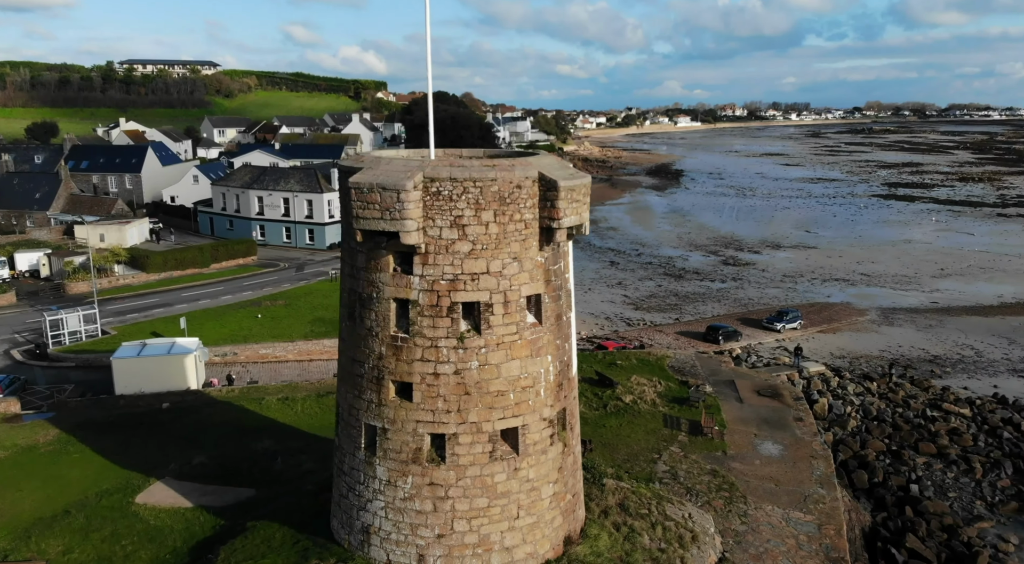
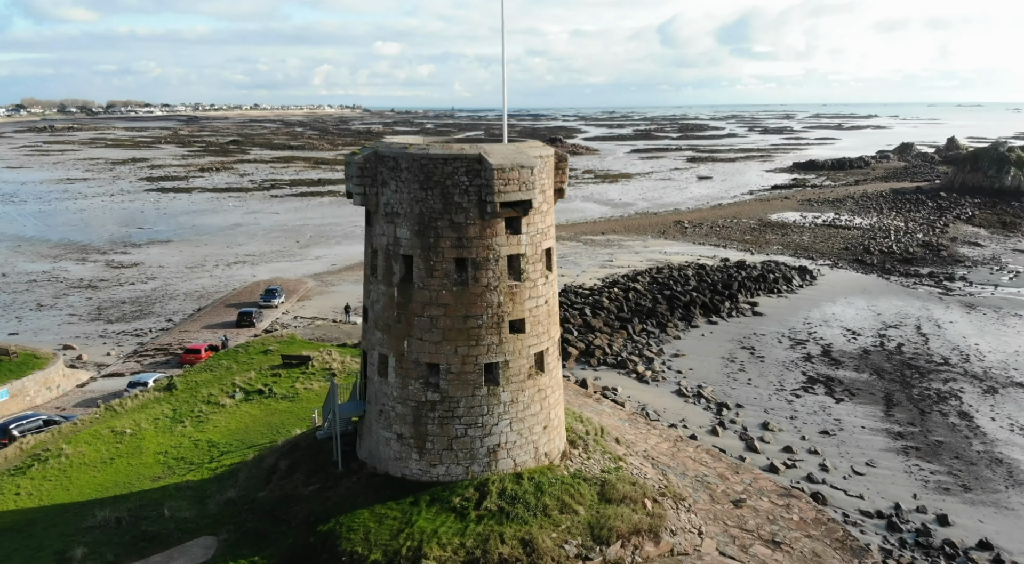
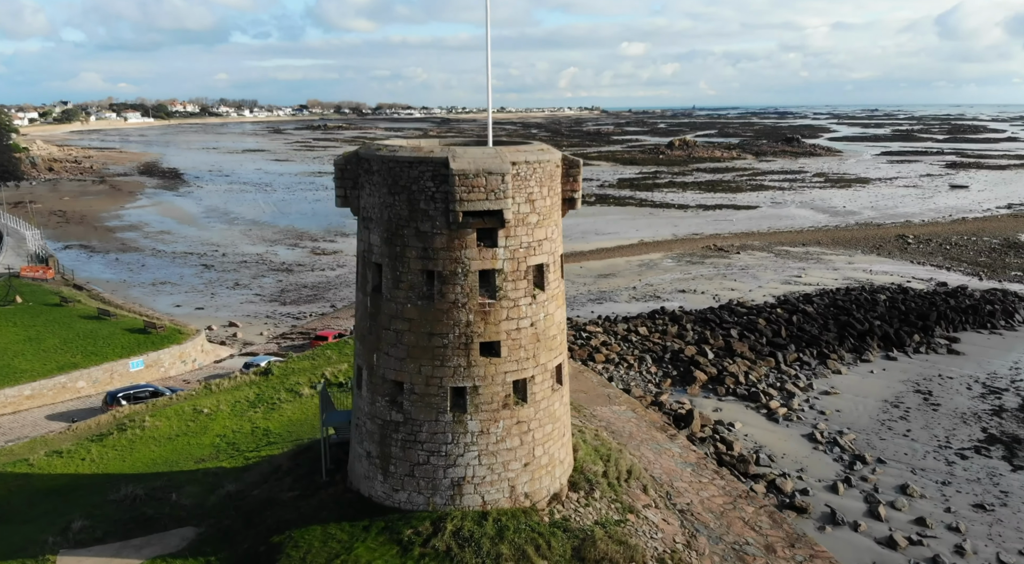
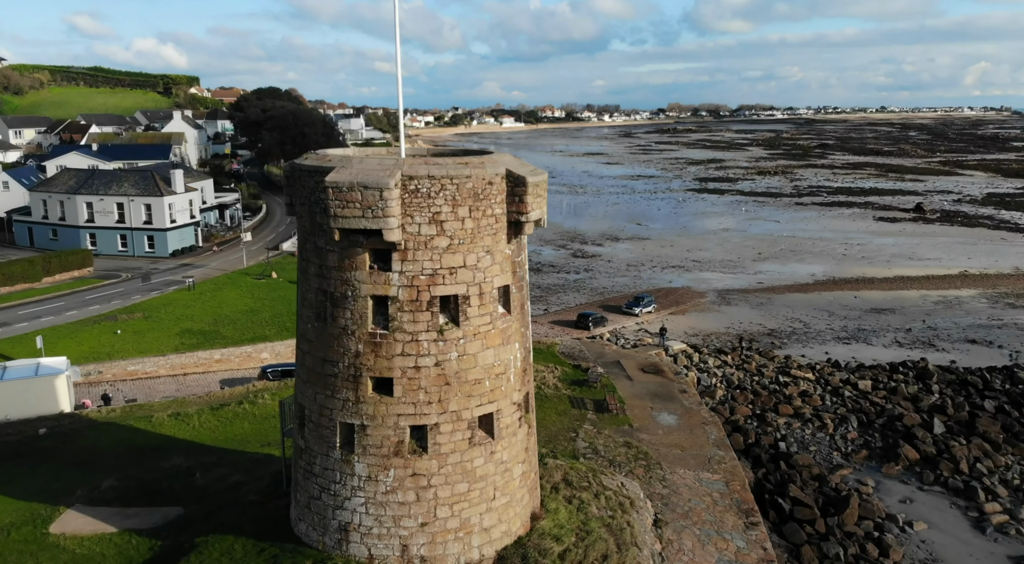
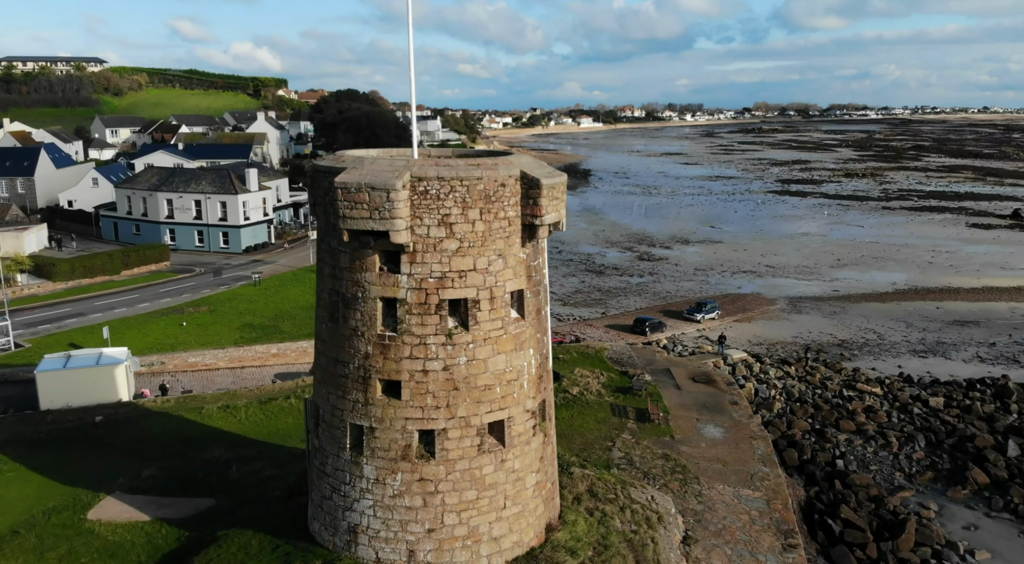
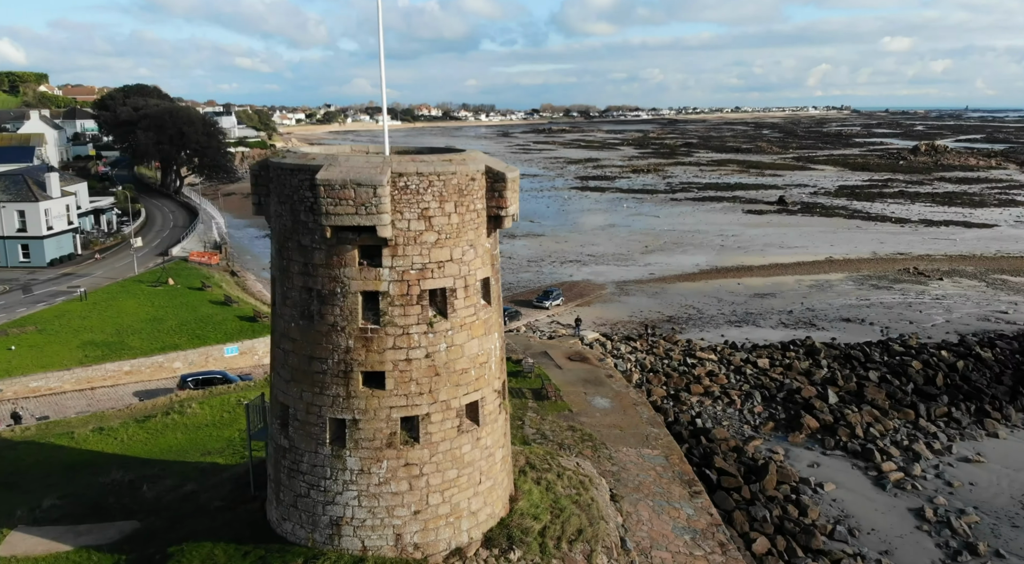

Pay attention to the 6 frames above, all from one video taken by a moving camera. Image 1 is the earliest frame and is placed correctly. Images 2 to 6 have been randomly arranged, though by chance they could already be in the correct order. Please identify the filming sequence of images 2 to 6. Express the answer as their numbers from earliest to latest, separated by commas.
5, 4, 6, 3, 2
